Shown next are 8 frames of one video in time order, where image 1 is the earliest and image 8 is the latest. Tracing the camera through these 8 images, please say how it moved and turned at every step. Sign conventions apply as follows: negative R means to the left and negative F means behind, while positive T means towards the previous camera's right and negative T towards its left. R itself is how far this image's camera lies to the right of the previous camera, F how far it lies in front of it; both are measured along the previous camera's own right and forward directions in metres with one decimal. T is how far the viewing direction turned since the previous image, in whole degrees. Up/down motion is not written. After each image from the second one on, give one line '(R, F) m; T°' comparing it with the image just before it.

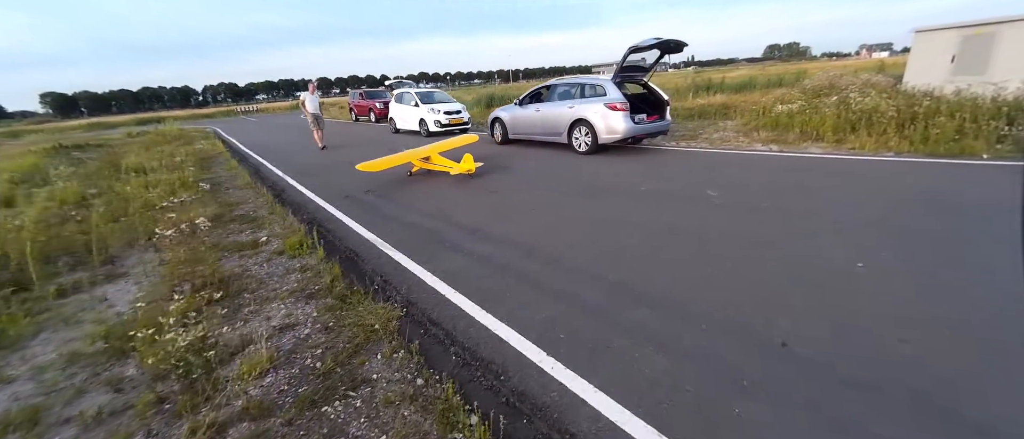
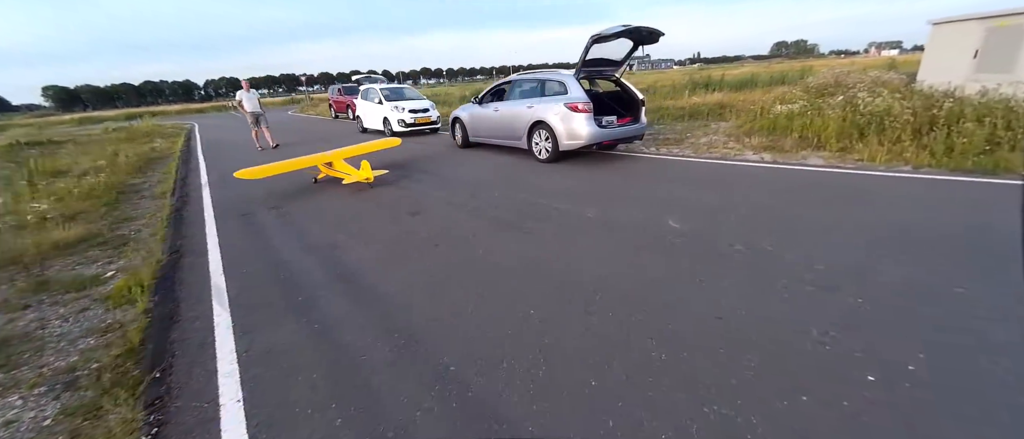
(+1.2, +1.4) m; 0°
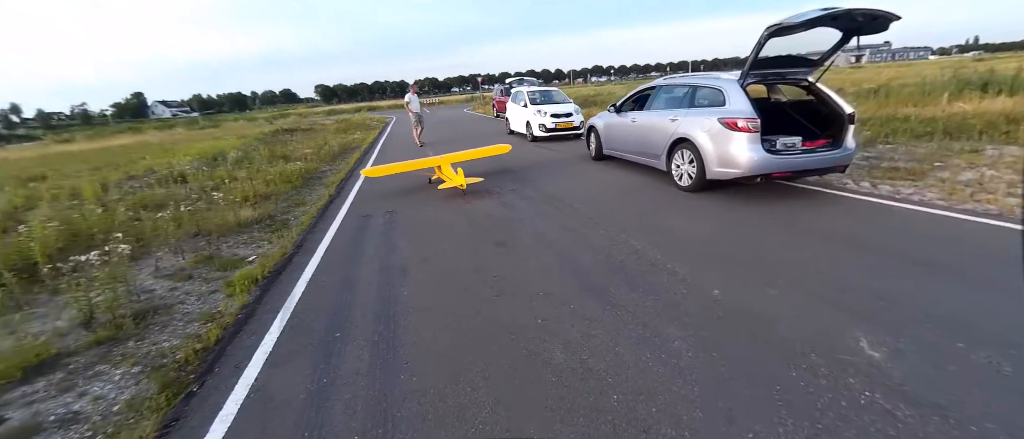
(+0.6, +1.1) m; -22°
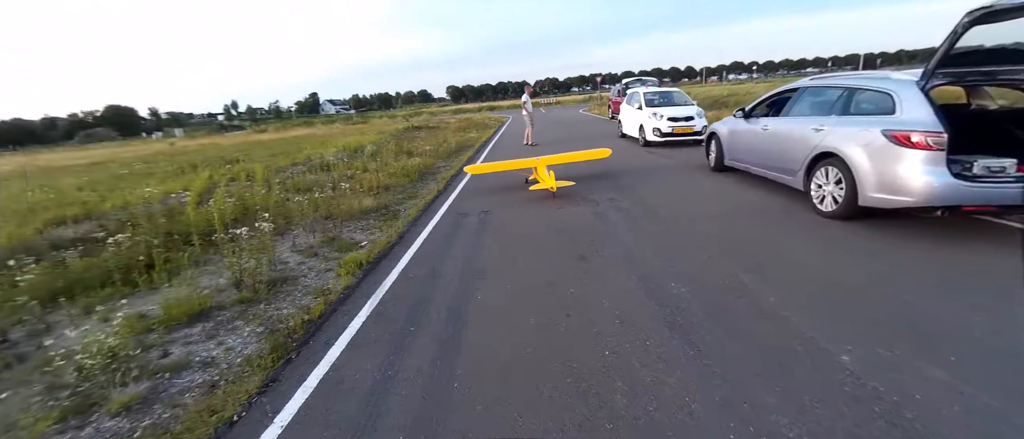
(+0.3, +0.2) m; -16°
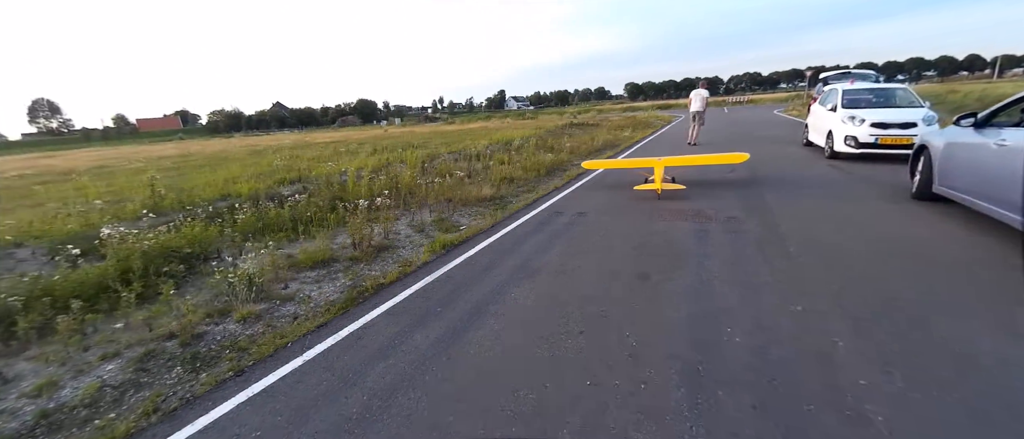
(+1.1, +0.3) m; -23°
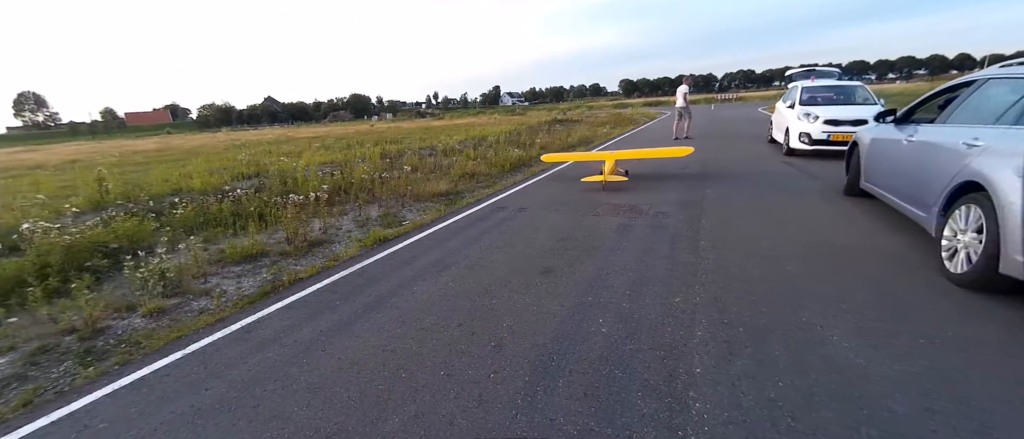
(+0.9, 0.0) m; +1°
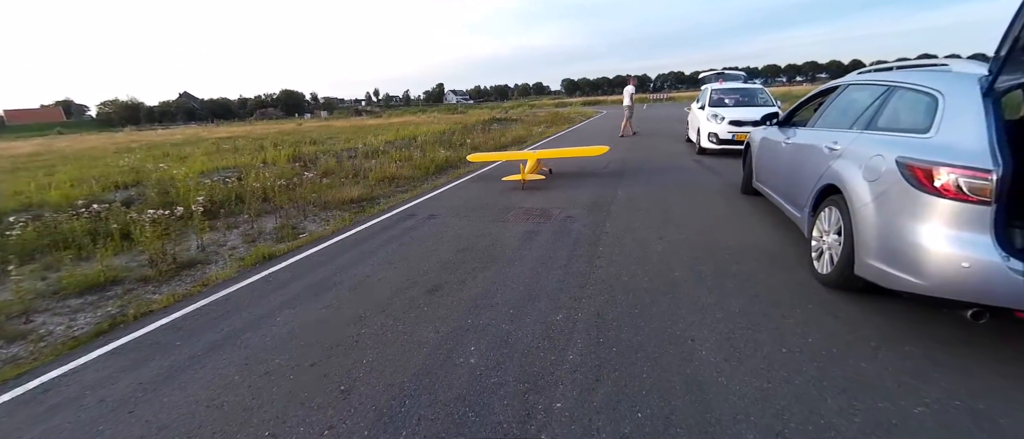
(+0.6, +0.3) m; +7°
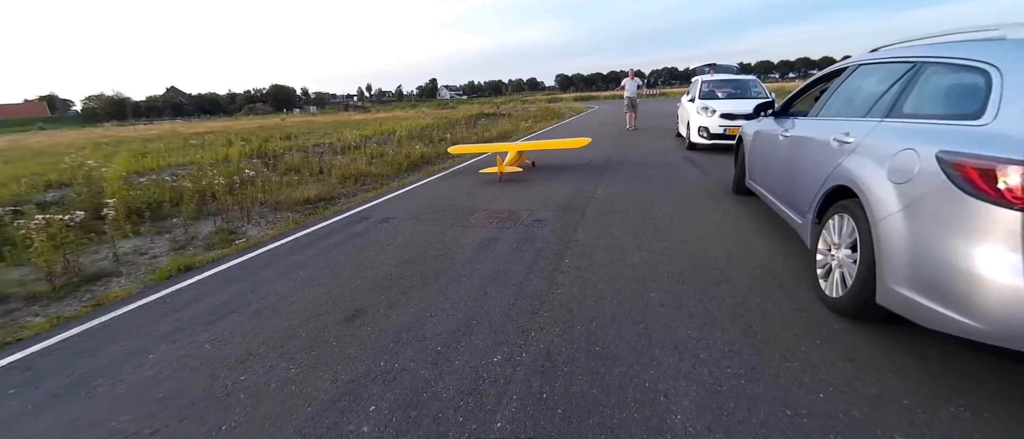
(+0.4, +0.7) m; +1°
